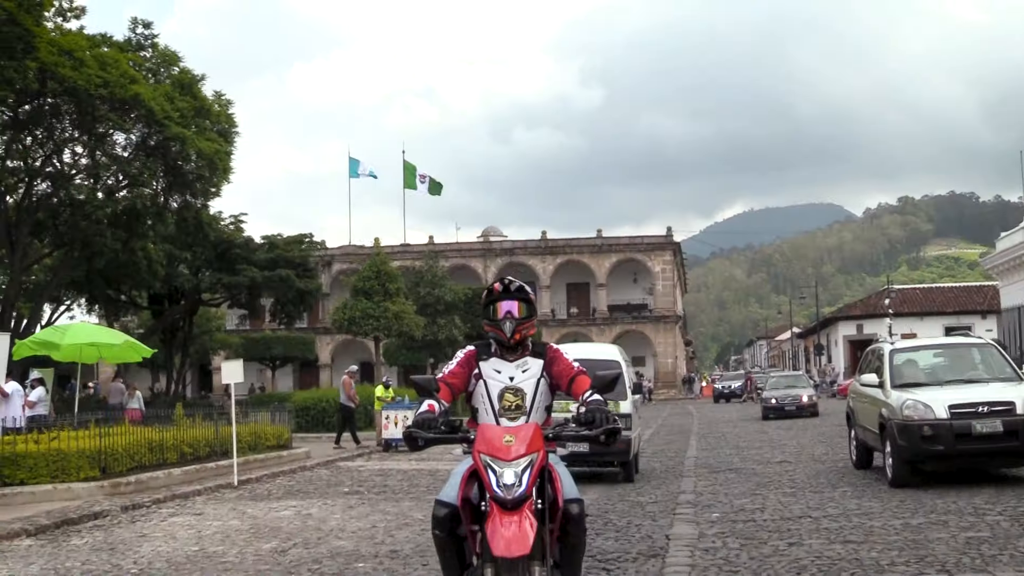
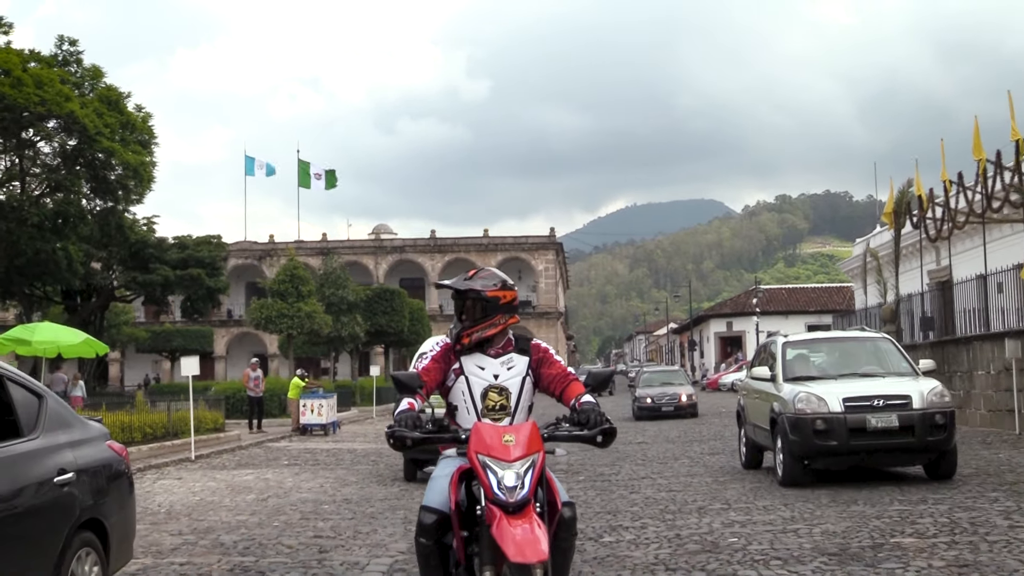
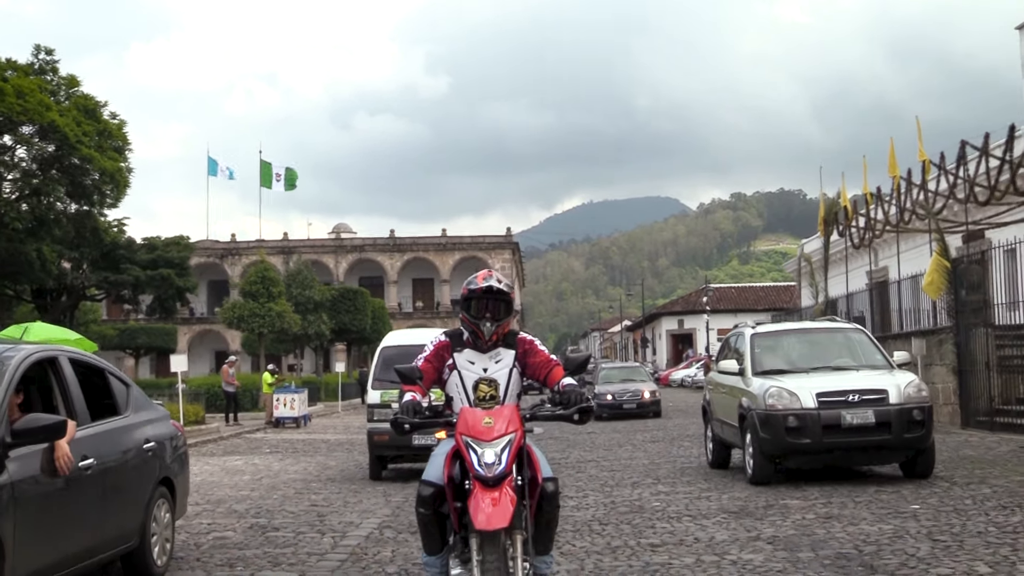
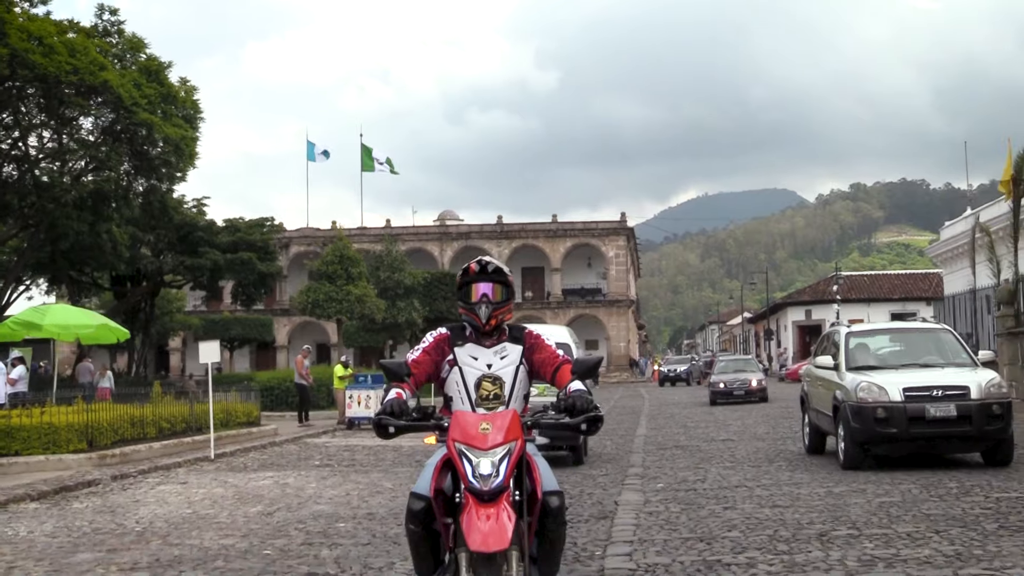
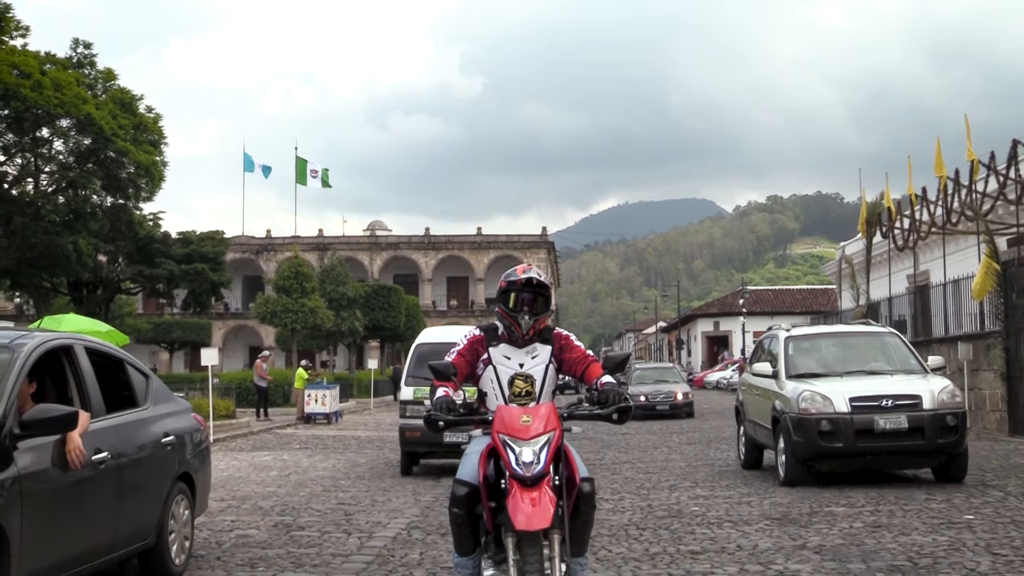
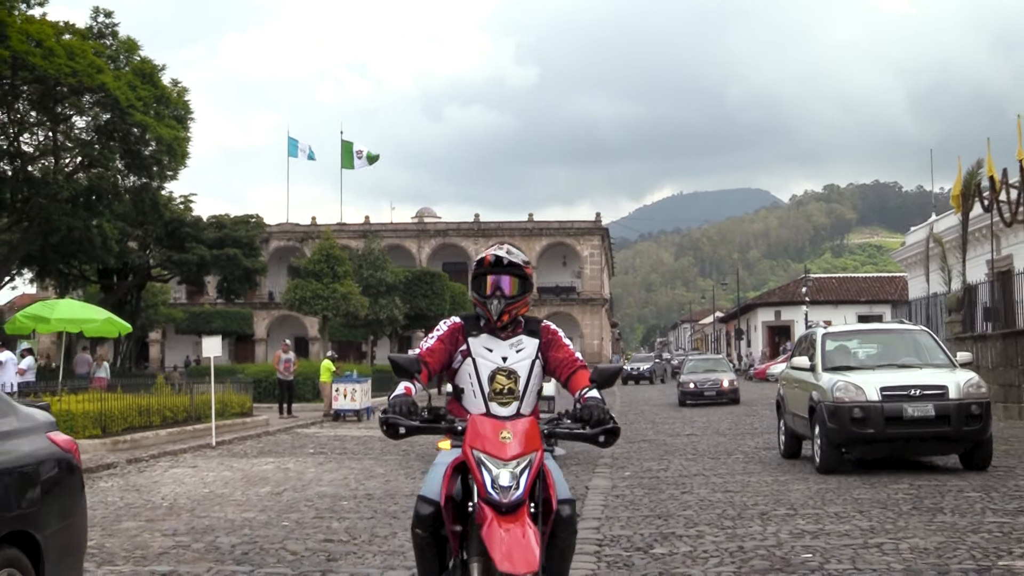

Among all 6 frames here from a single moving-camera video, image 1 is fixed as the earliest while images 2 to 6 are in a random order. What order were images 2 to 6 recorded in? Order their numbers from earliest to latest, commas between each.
4, 6, 2, 5, 3
